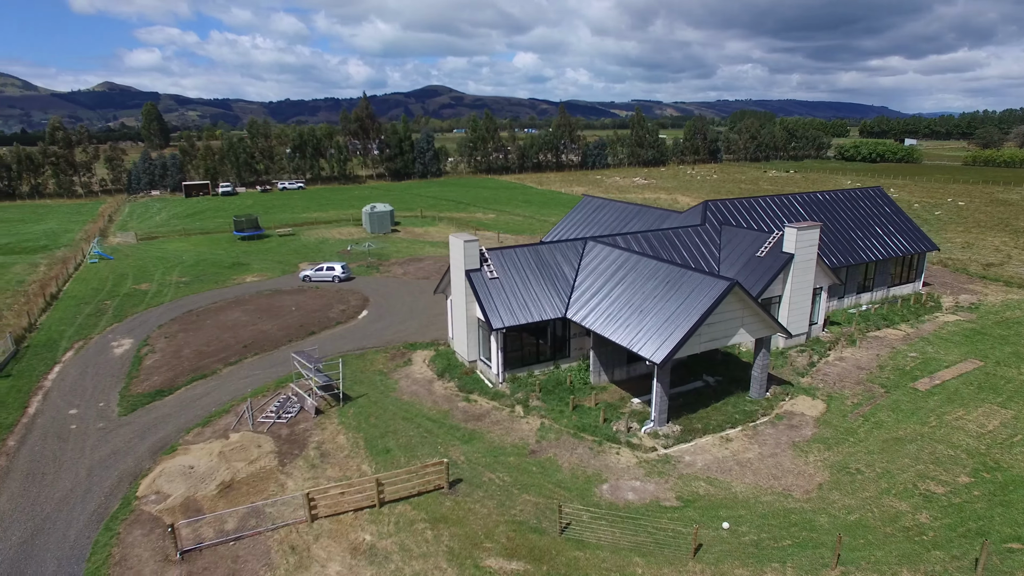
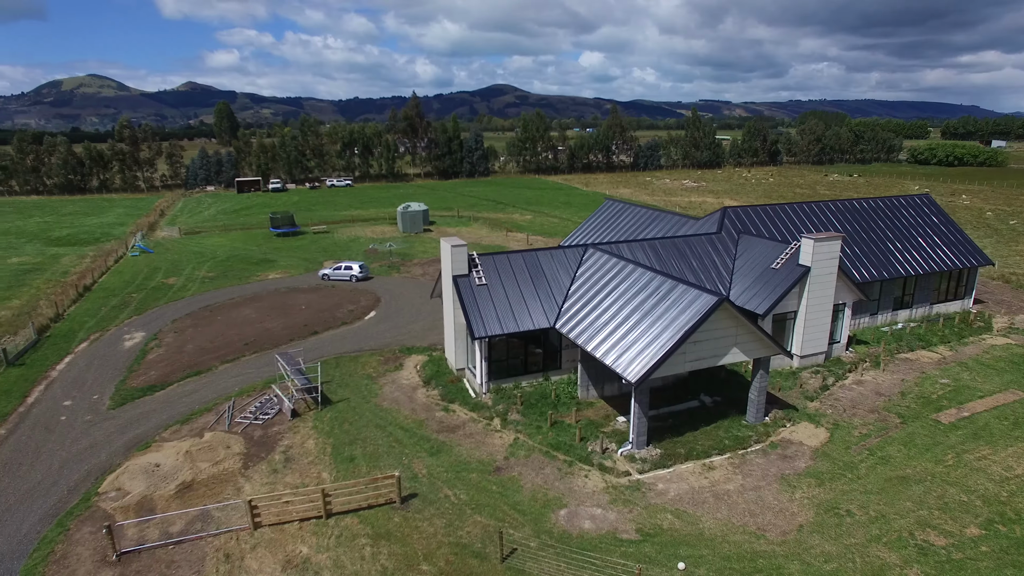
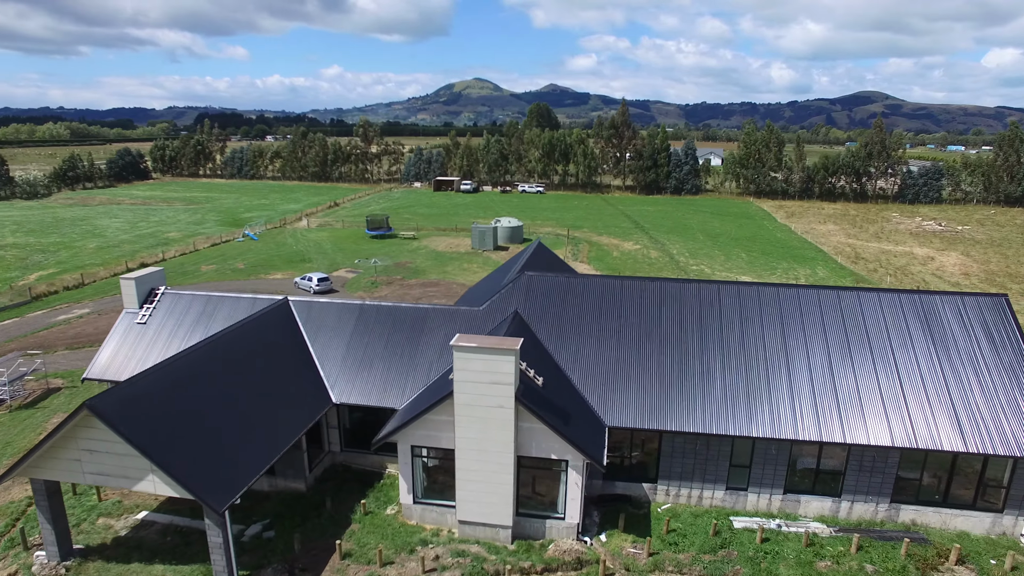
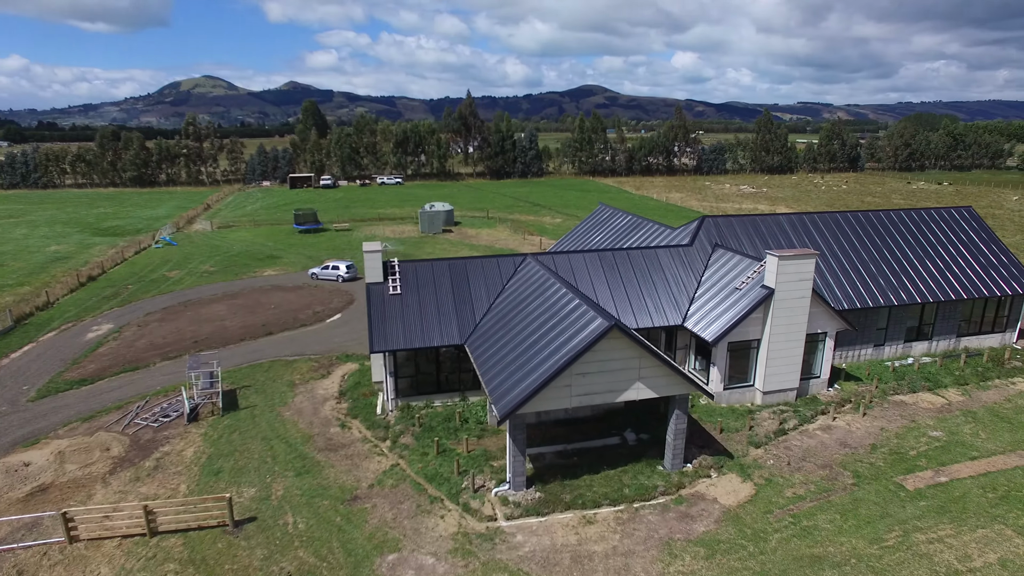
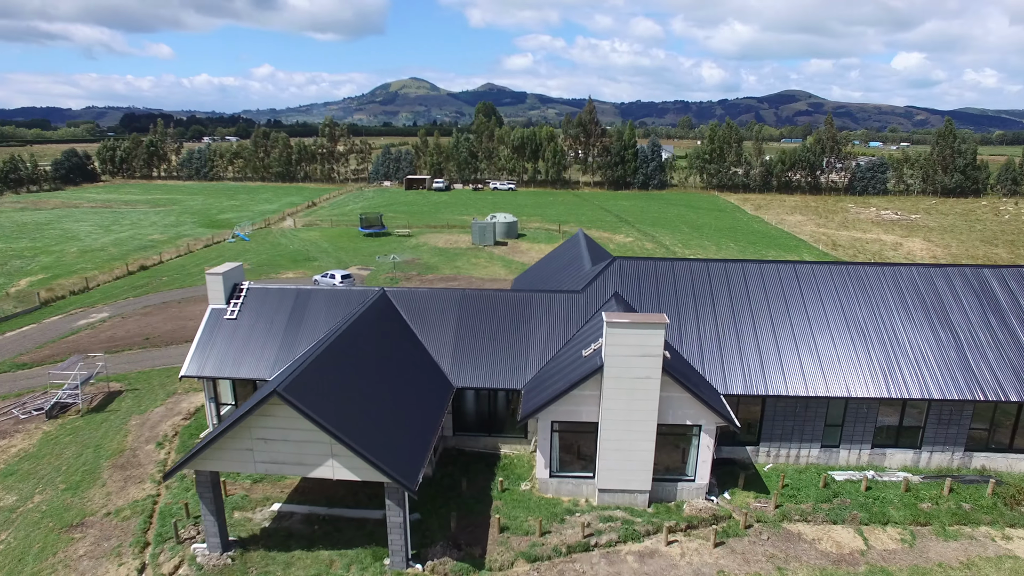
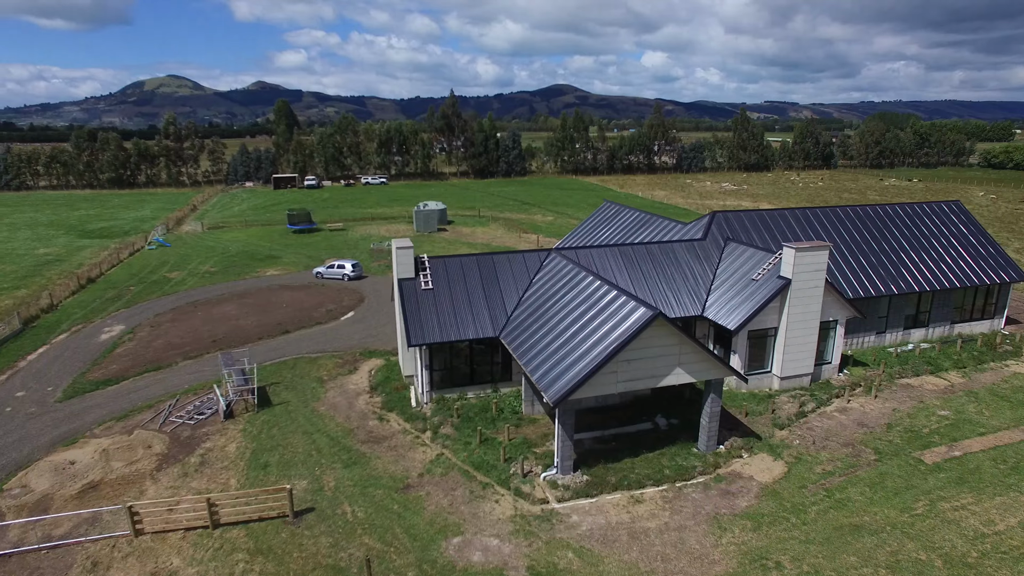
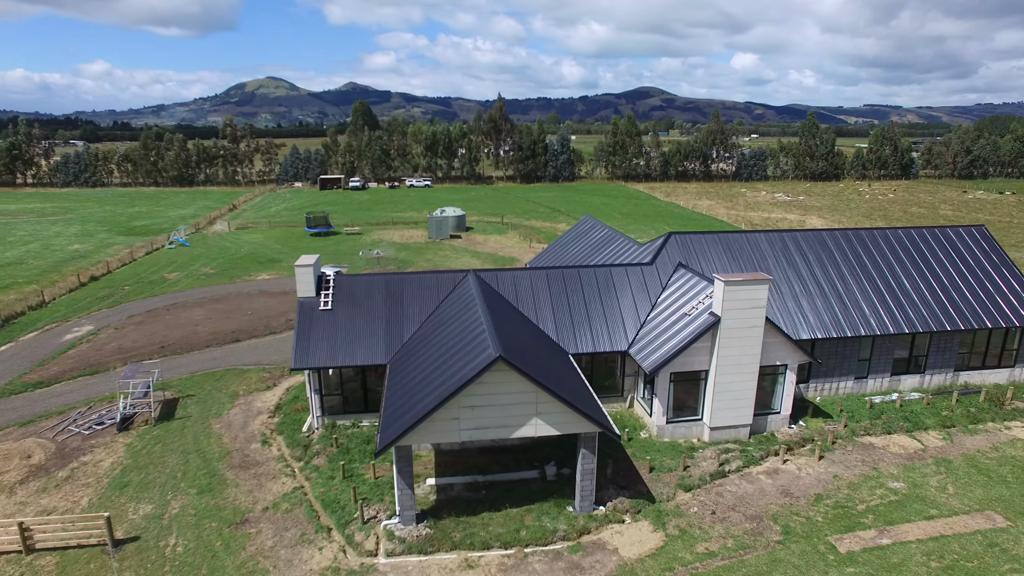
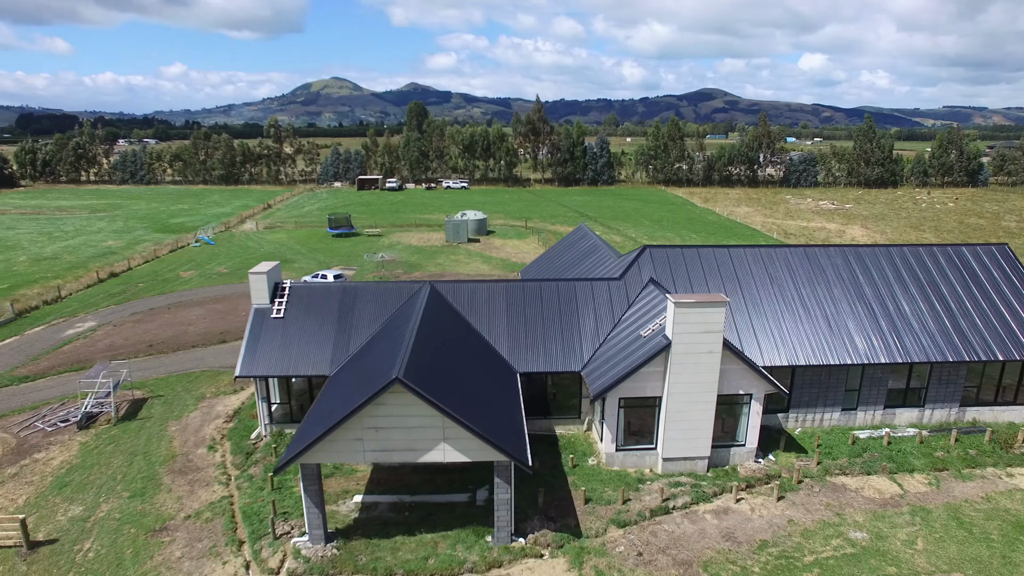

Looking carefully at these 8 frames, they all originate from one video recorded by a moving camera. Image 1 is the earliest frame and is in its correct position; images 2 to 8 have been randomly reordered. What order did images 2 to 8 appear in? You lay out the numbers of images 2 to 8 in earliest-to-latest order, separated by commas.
2, 6, 4, 7, 8, 5, 3
